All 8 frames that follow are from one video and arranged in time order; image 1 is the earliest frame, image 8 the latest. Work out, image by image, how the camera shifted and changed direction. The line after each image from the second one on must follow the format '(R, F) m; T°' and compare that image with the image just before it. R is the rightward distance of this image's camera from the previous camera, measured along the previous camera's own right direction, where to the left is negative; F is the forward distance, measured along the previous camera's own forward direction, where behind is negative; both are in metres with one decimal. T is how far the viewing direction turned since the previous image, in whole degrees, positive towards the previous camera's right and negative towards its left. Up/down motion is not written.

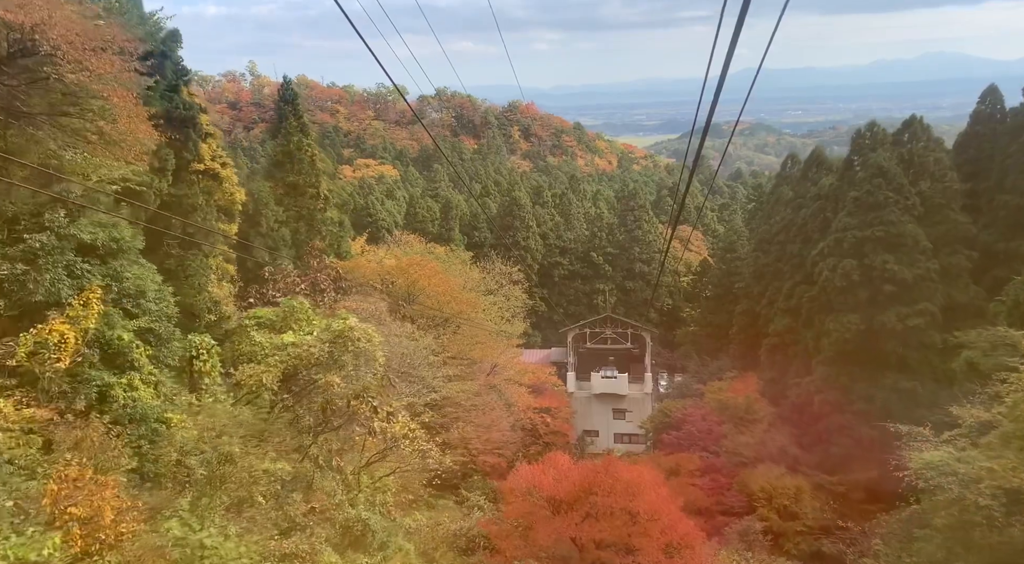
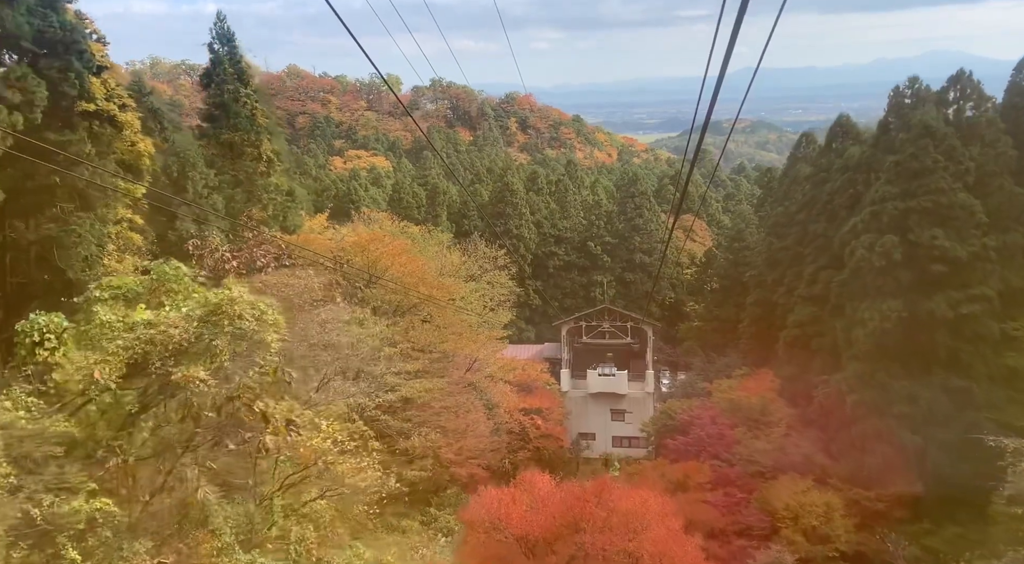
(+0.2, +1.9) m; 0°
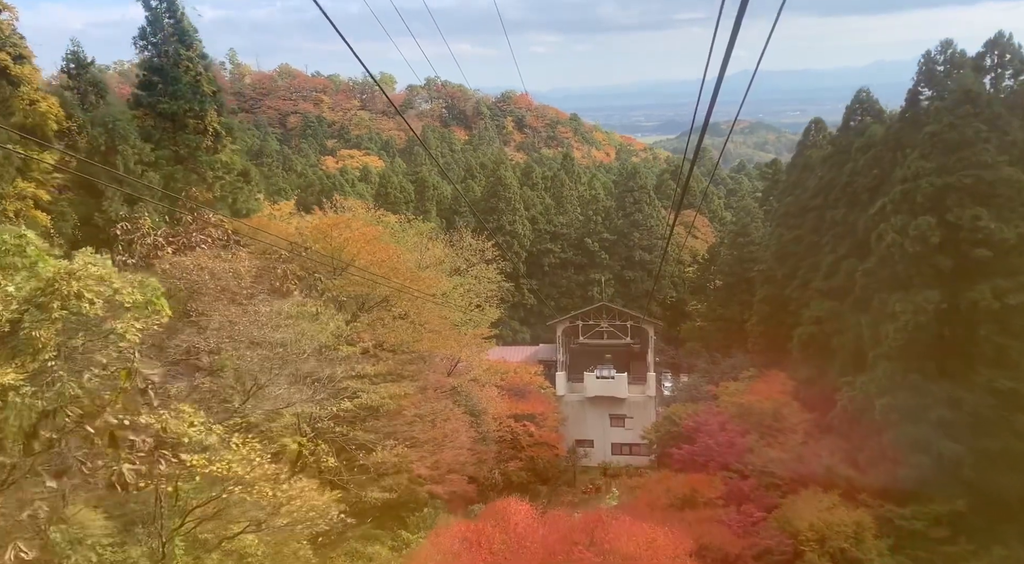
(+0.2, +1.3) m; 0°
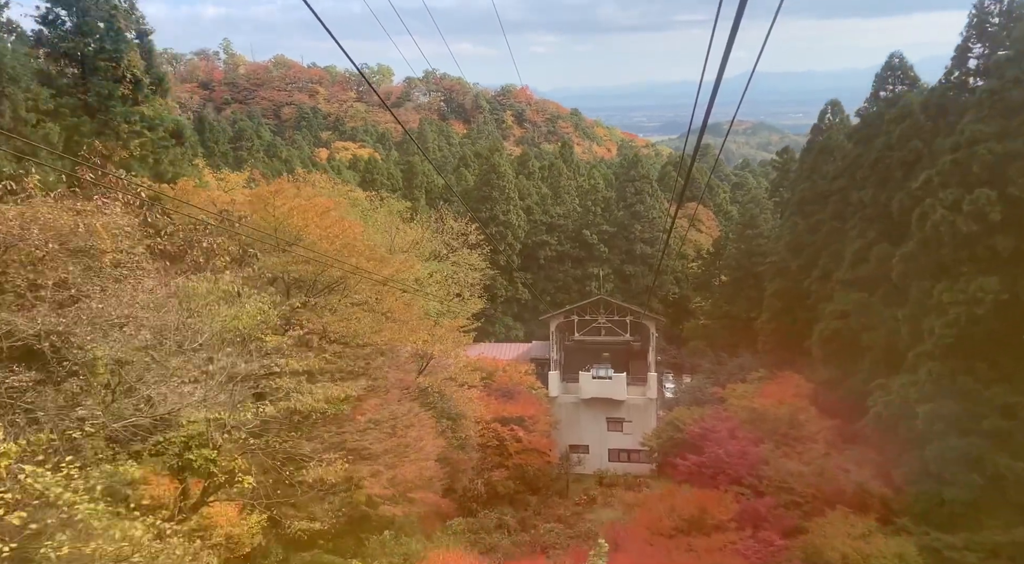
(+0.2, +1.5) m; 0°
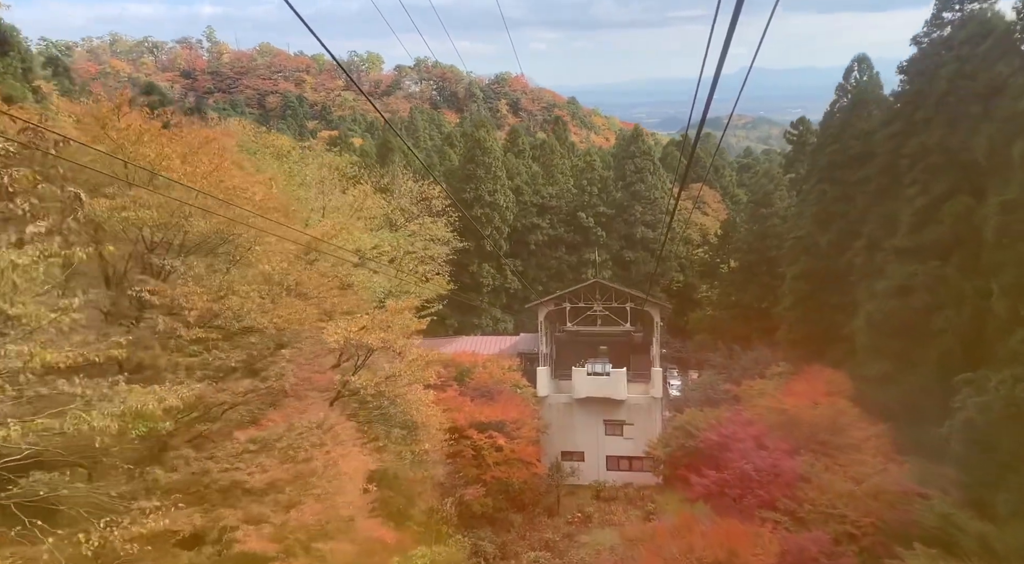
(+0.3, +2.3) m; 0°
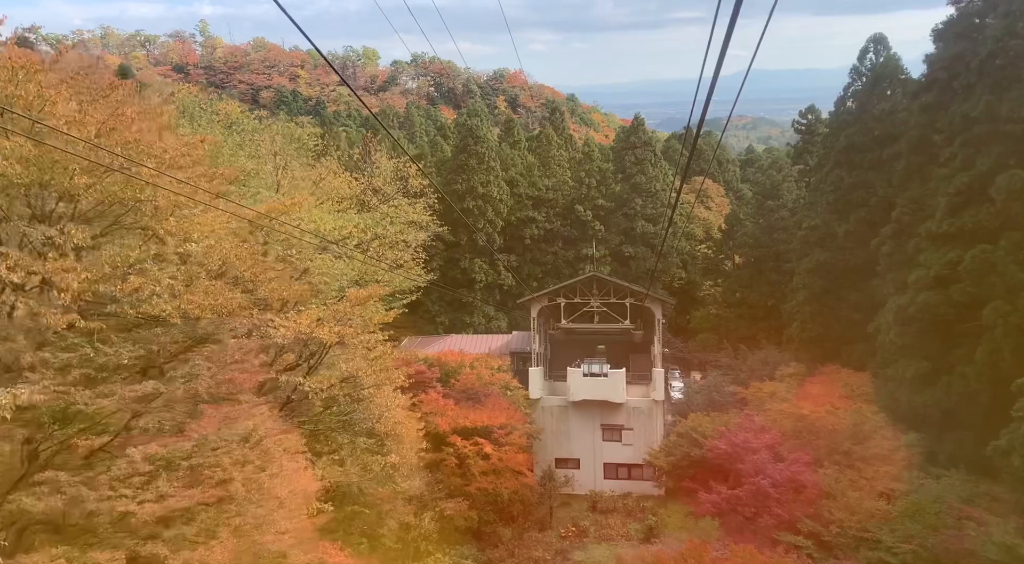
(+0.1, +1.1) m; 0°
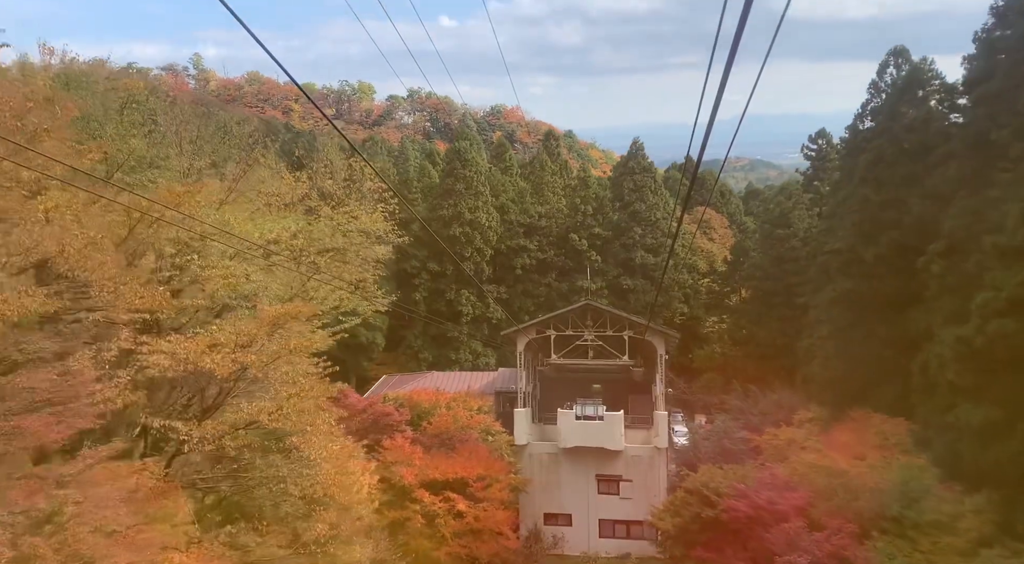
(+0.2, +1.5) m; 0°
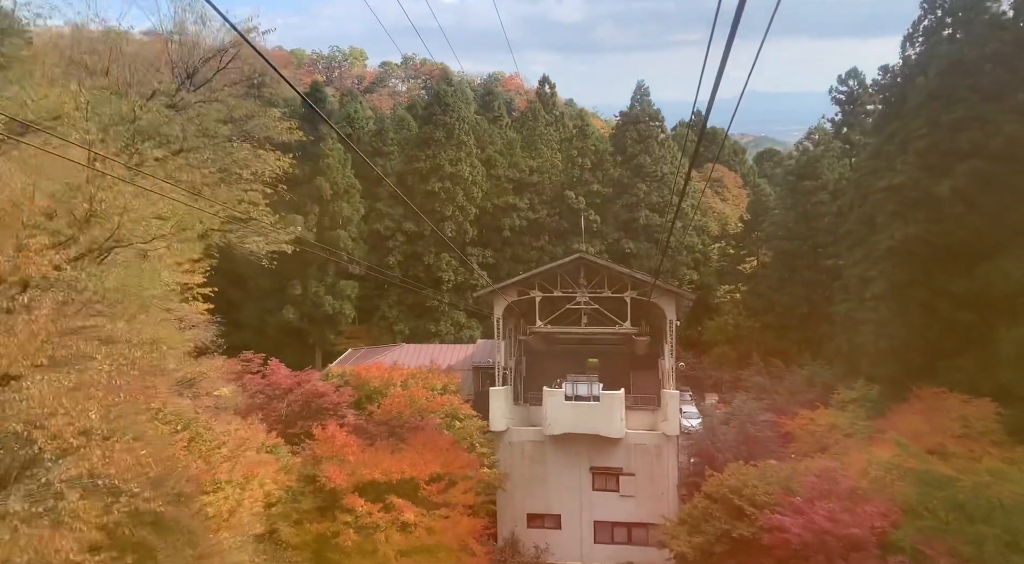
(+0.3, +2.3) m; 0°
